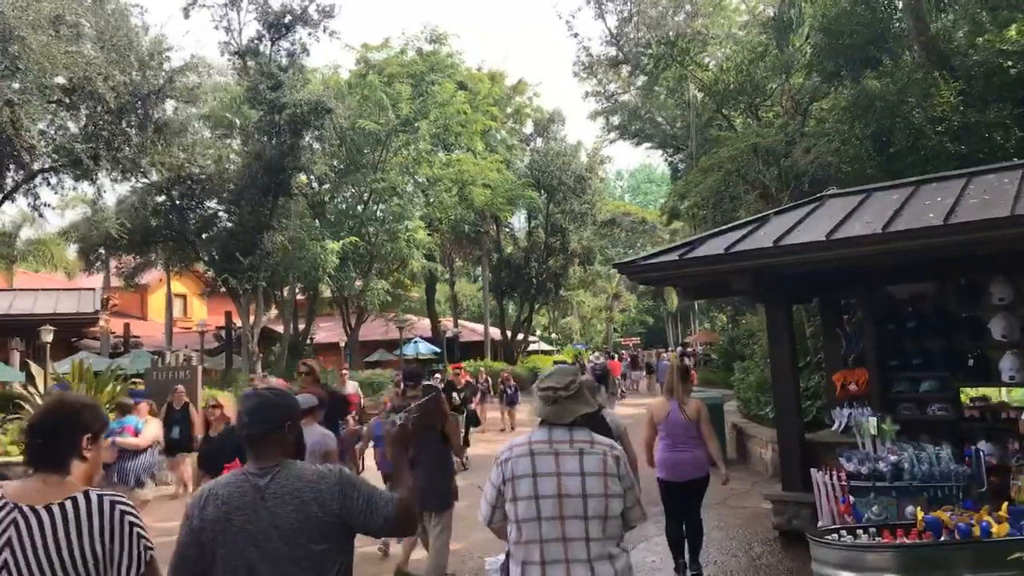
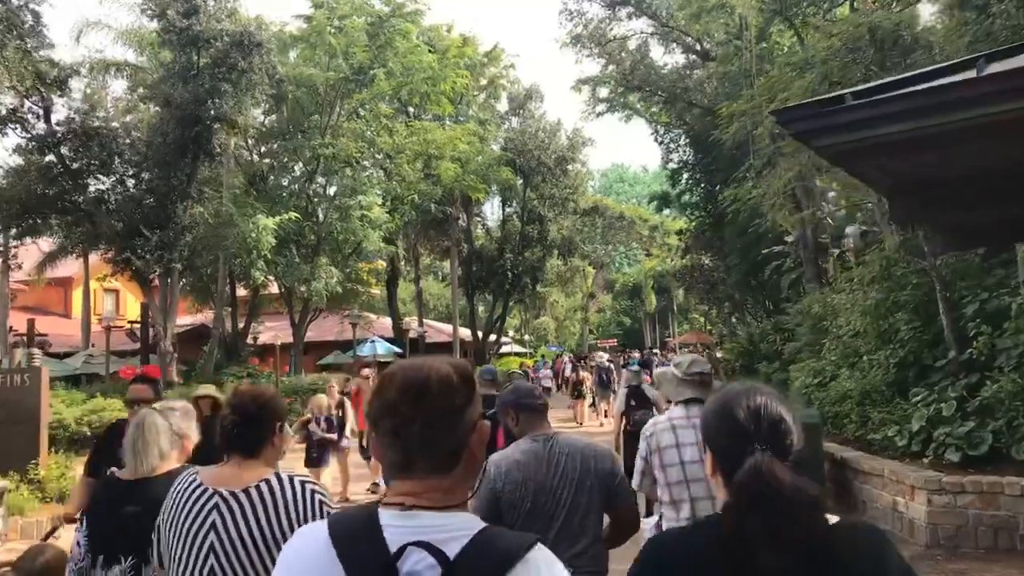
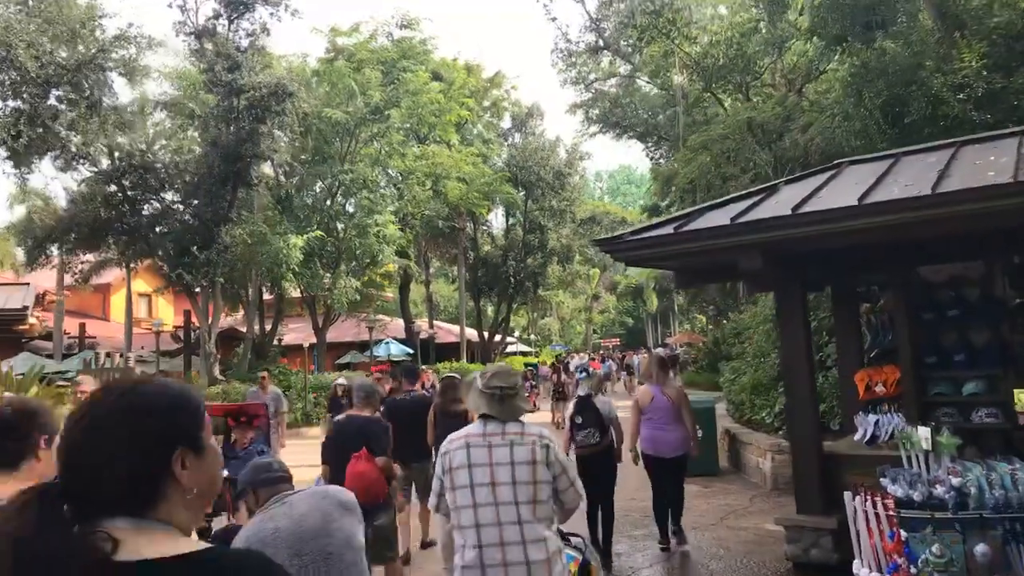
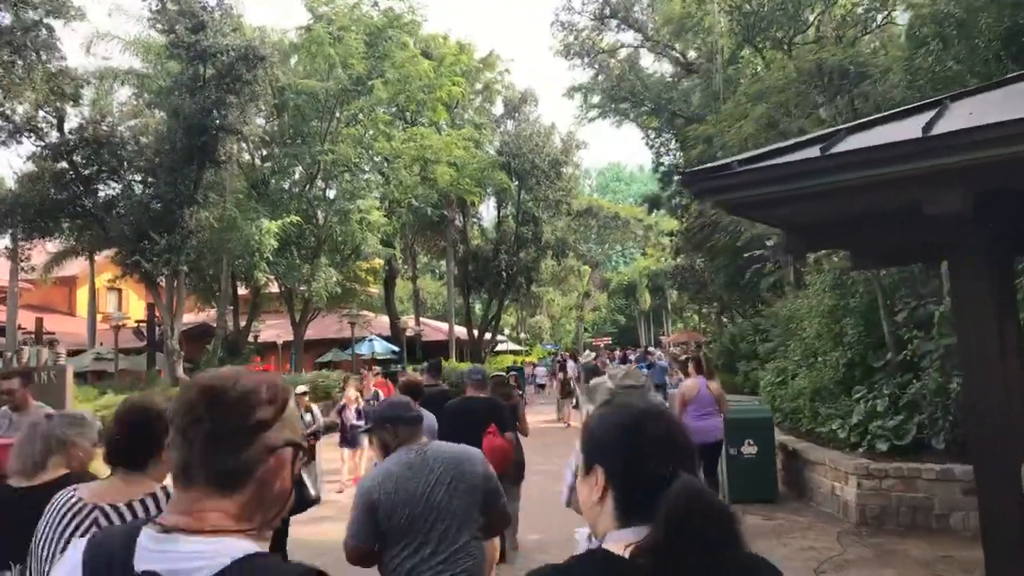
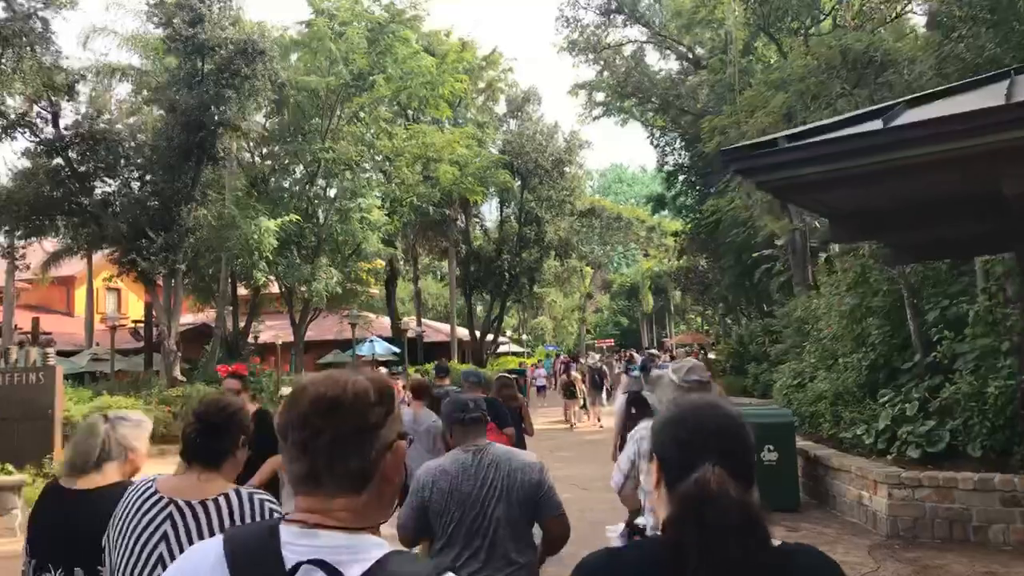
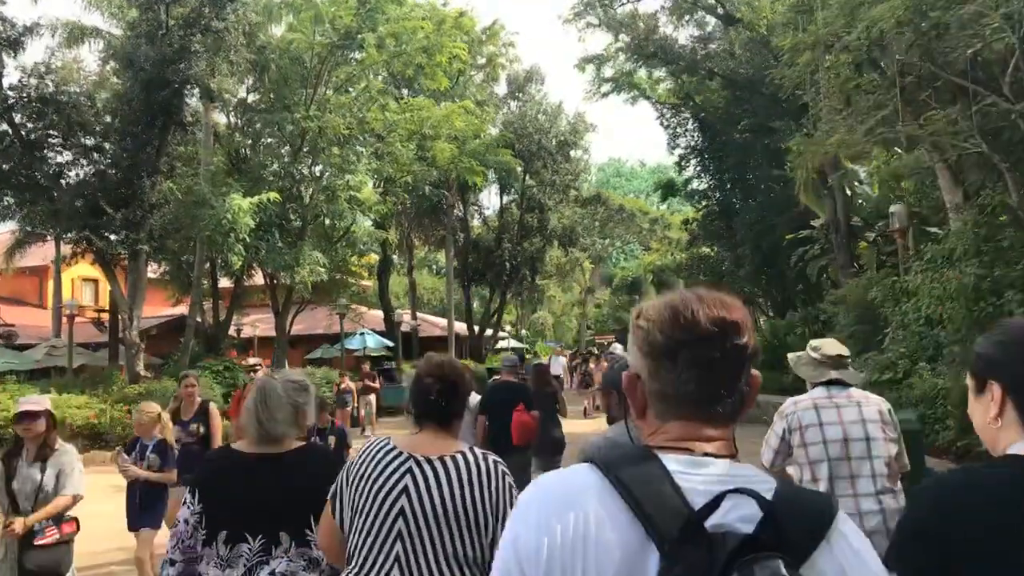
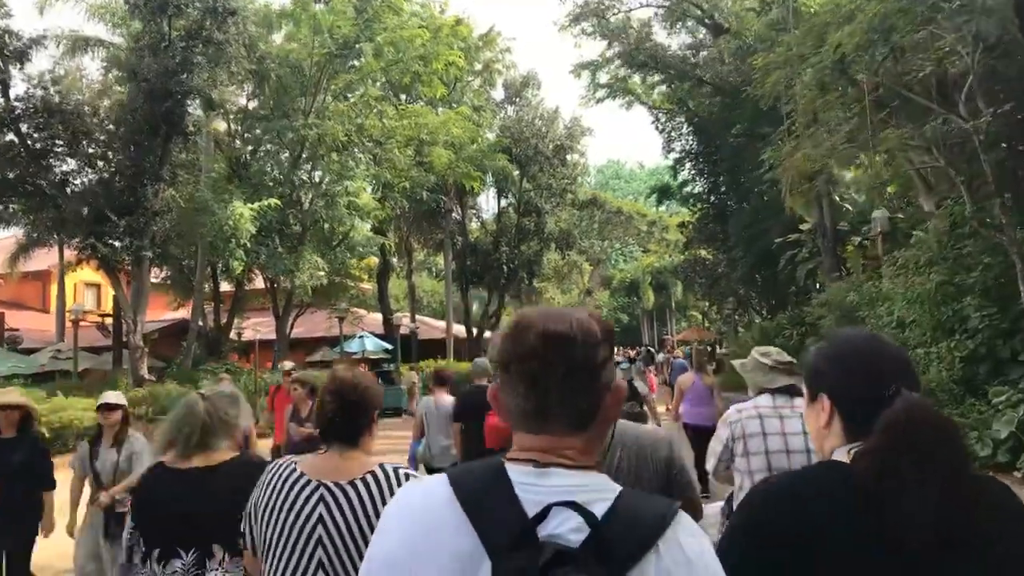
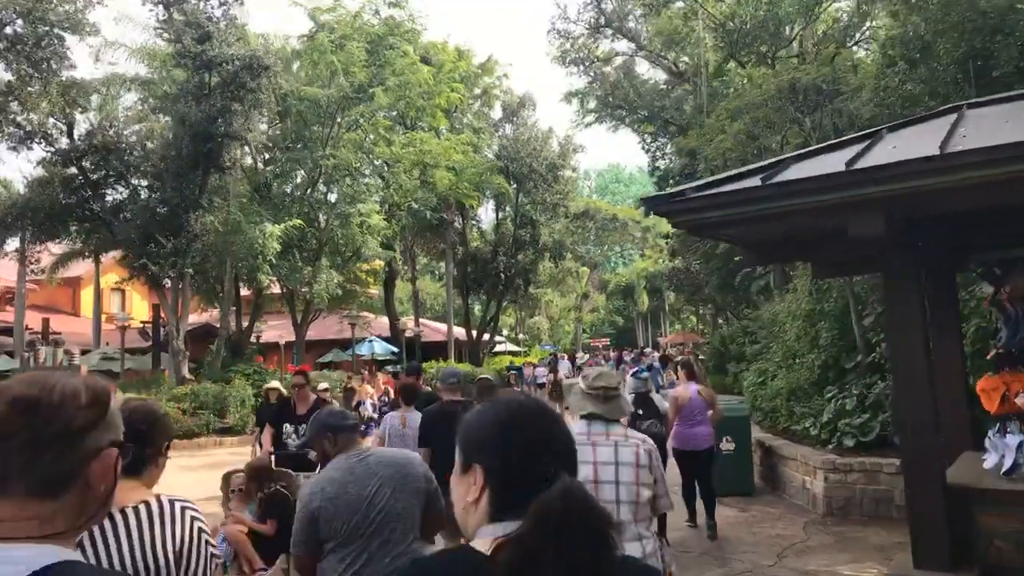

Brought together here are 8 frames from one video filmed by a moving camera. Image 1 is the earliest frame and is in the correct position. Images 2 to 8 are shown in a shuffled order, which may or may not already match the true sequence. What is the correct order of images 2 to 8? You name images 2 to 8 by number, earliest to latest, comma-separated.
3, 8, 4, 5, 2, 7, 6
